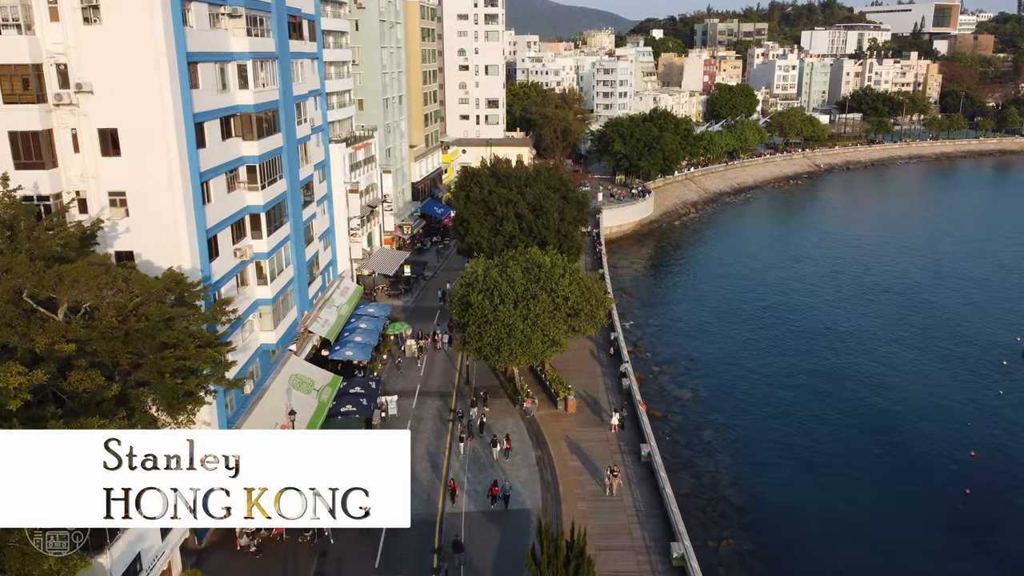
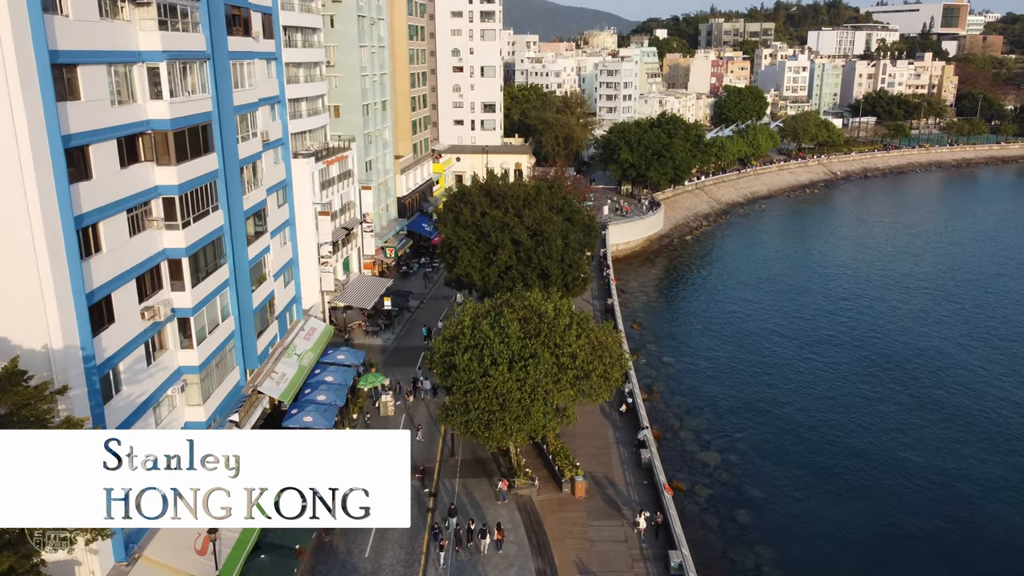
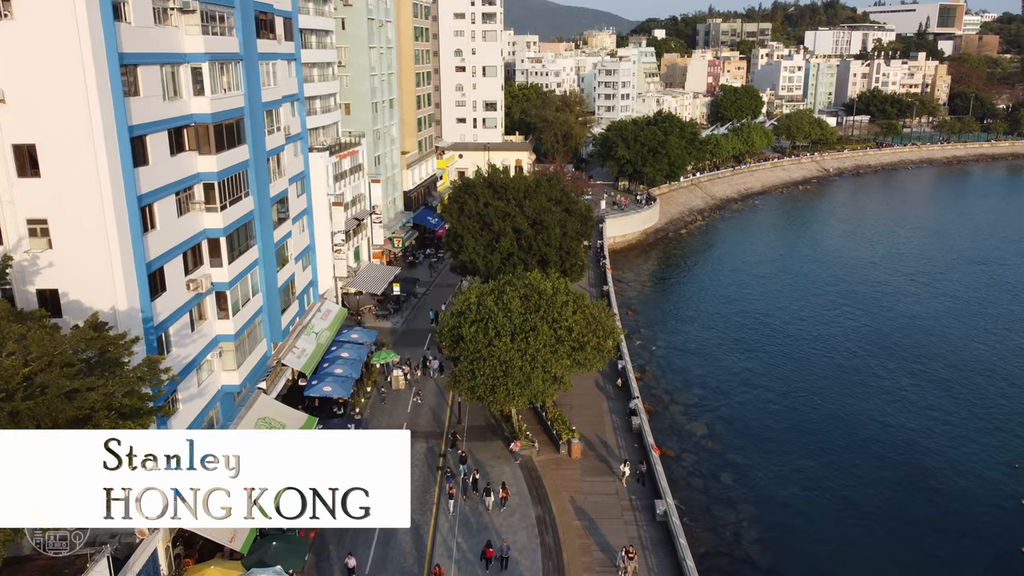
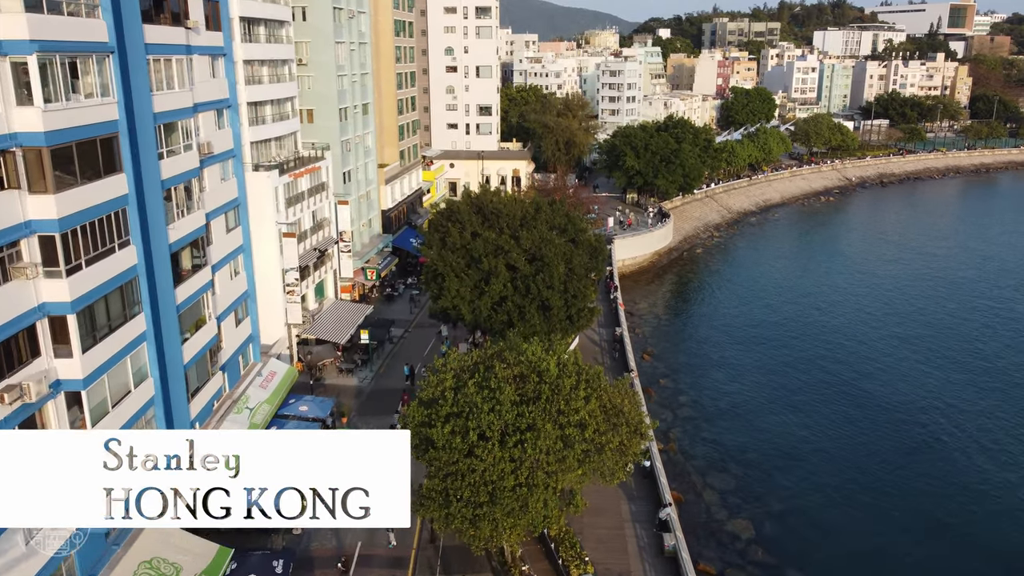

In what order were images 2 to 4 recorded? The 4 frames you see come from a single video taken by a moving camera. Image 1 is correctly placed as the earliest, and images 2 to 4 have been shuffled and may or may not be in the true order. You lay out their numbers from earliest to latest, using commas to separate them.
3, 2, 4
